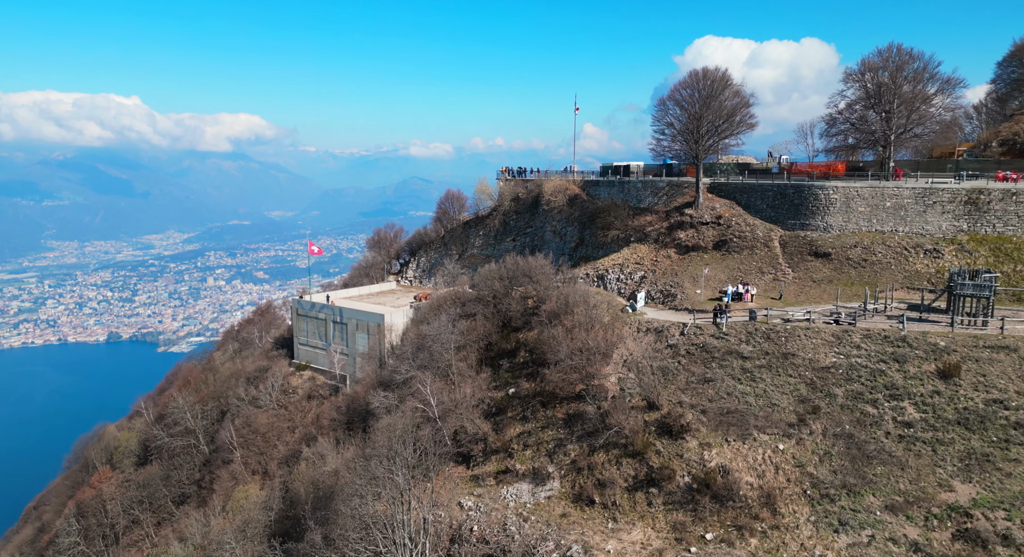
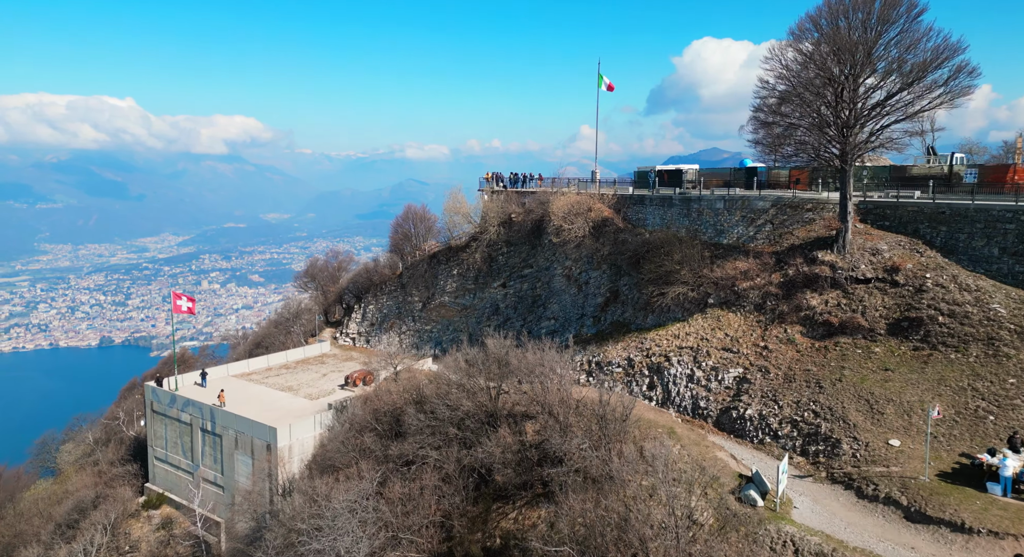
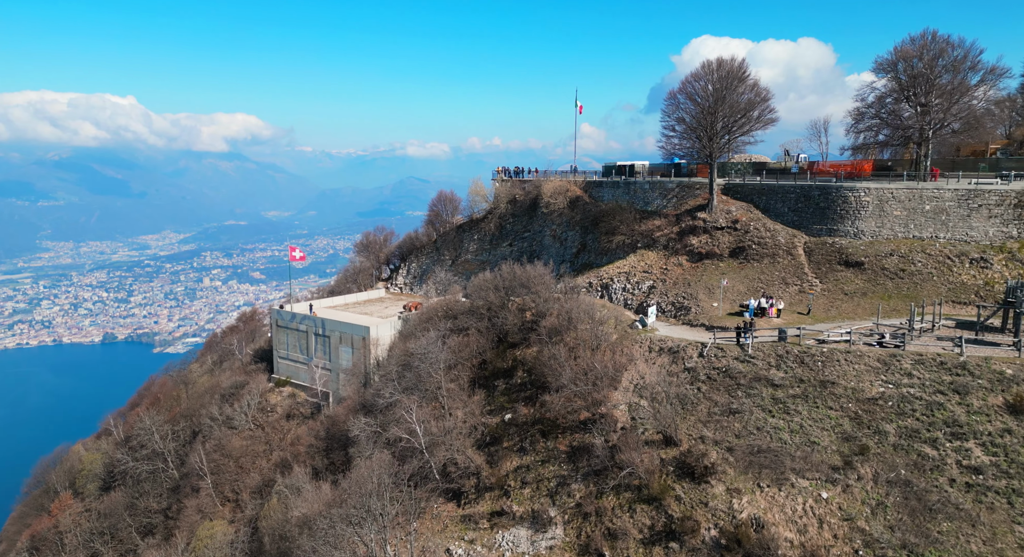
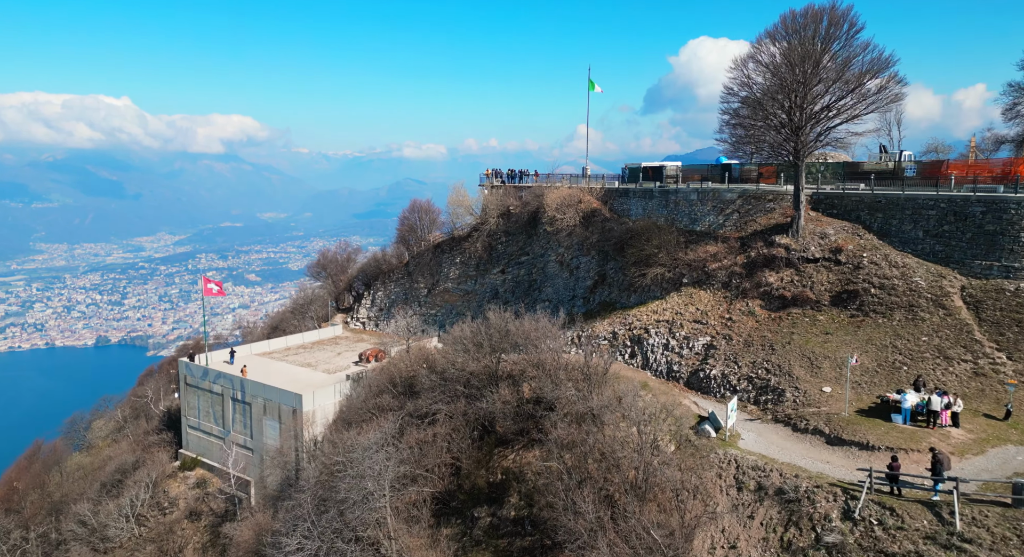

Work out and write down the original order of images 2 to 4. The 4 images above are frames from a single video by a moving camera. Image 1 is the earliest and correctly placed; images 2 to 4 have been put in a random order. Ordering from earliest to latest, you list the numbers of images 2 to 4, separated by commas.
3, 4, 2
